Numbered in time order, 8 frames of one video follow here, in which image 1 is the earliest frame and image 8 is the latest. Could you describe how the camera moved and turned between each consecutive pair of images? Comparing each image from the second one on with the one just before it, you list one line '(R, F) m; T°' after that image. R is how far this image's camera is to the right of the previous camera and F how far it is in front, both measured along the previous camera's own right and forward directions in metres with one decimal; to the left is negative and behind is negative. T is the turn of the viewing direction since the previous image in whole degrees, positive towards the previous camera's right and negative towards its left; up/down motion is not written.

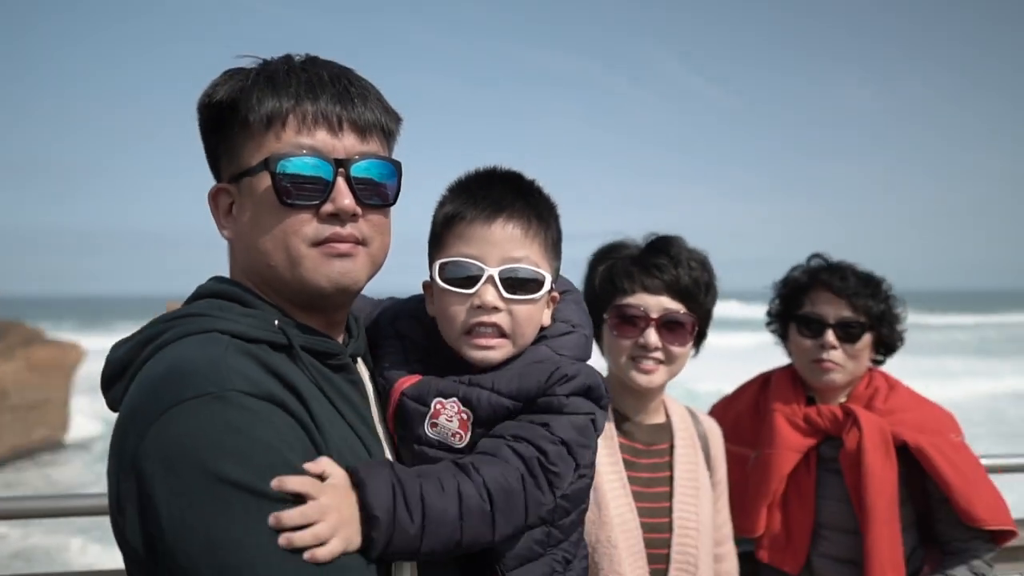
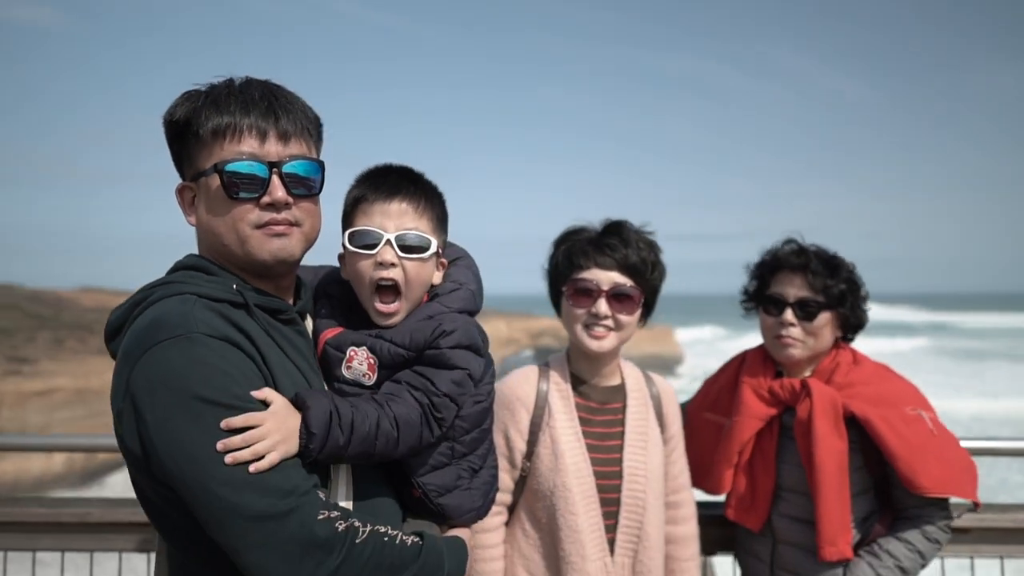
(+0.3, -0.2) m; -9°
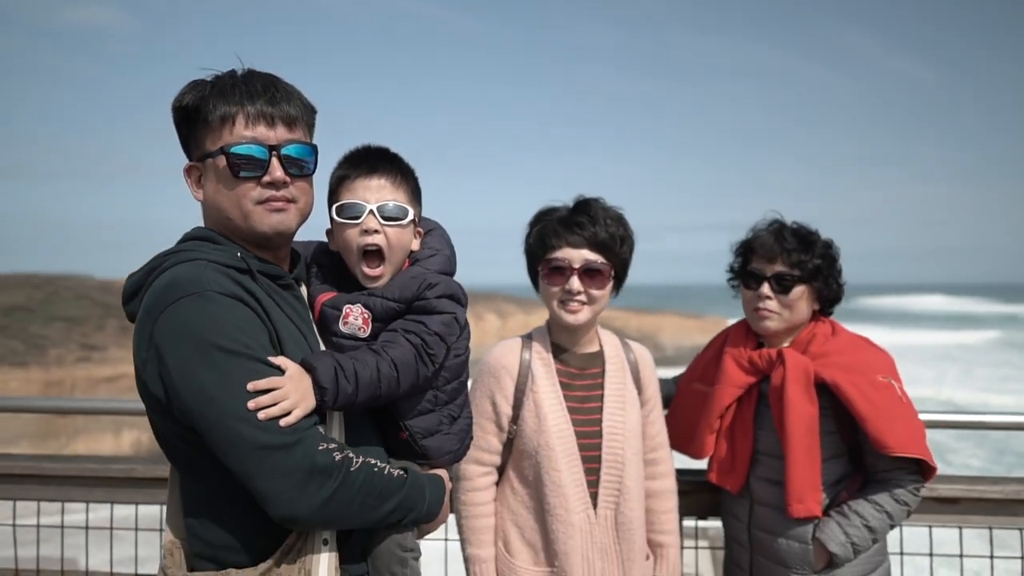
(+0.2, -0.1) m; -4°
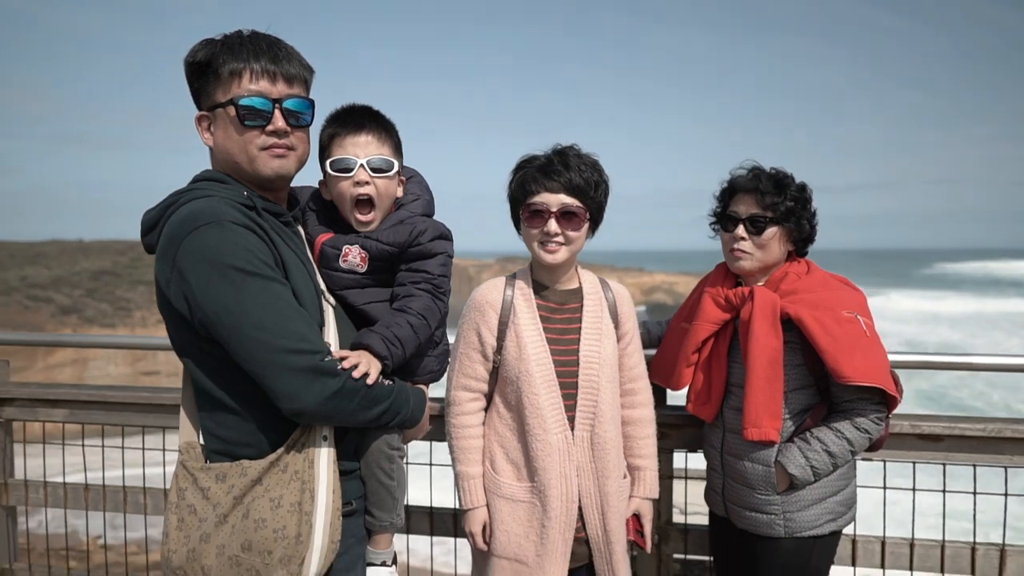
(+0.2, -0.2) m; -5°
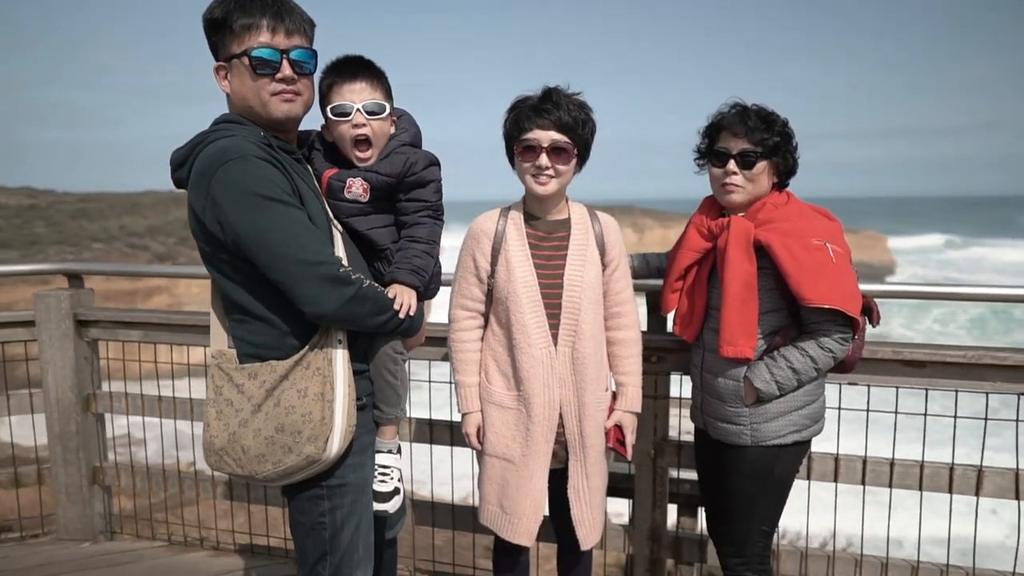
(+0.3, -0.2) m; -6°
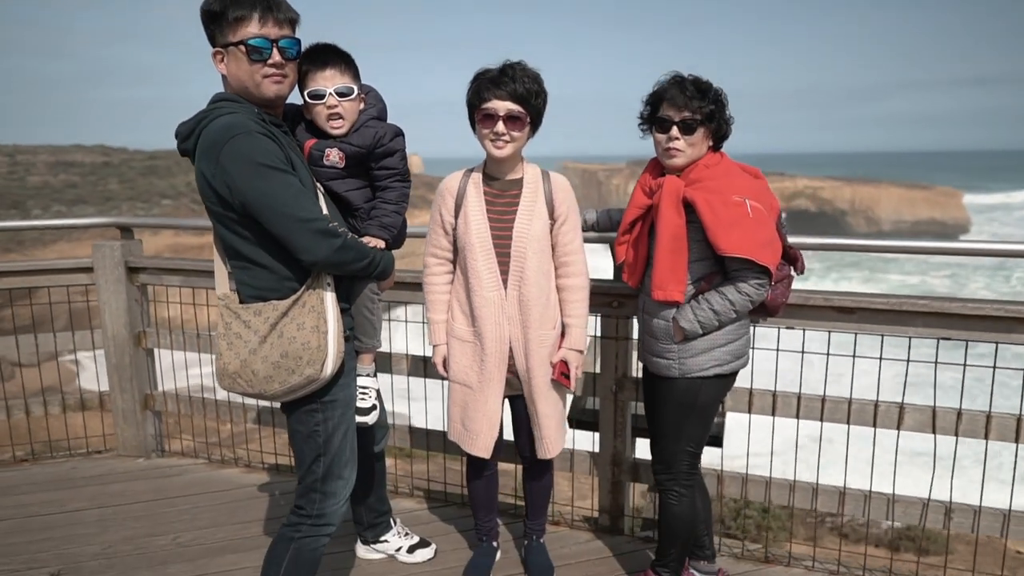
(+0.3, -0.3) m; -4°
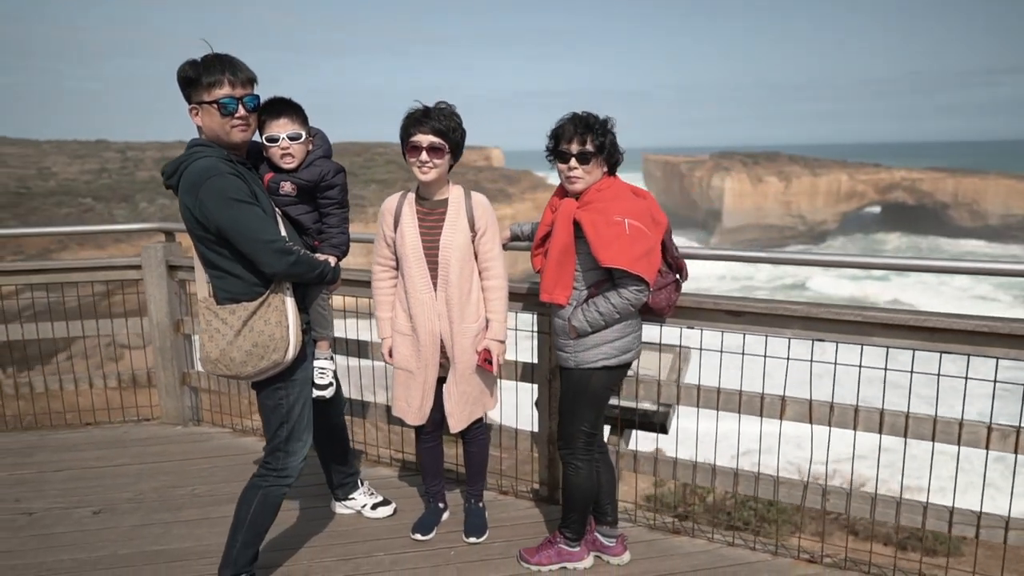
(+0.7, -0.5) m; -6°
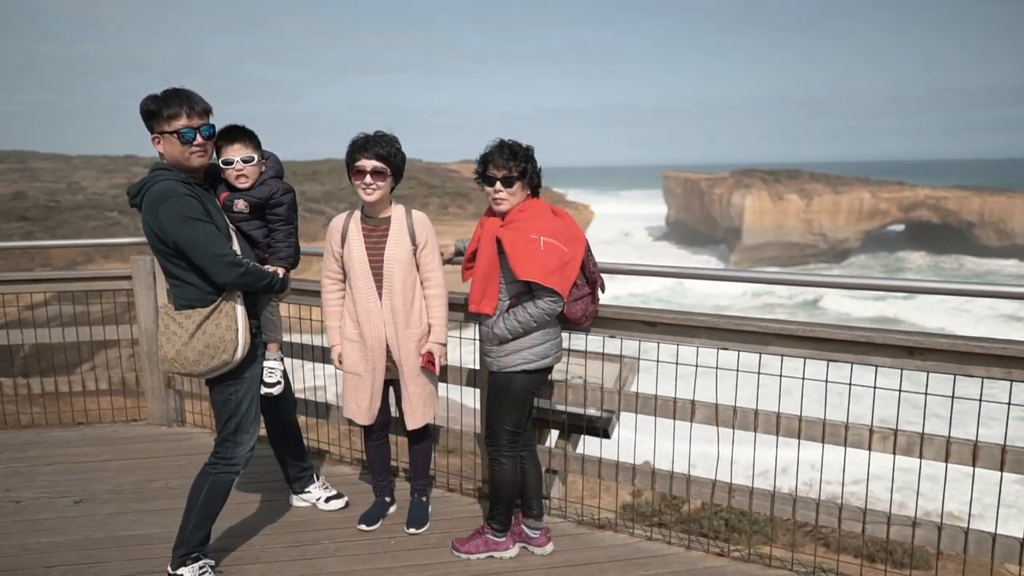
(+0.4, -0.3) m; -2°
